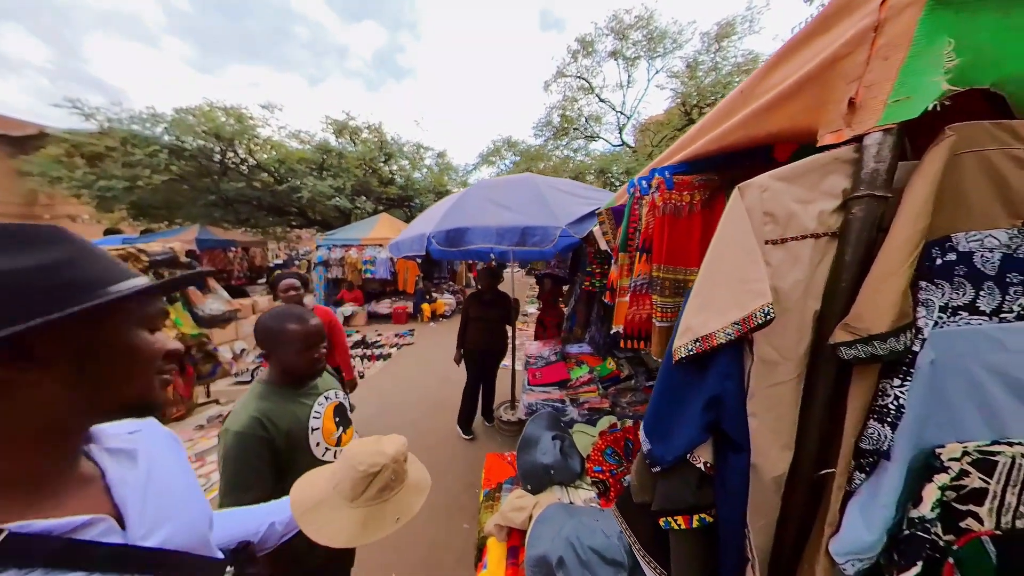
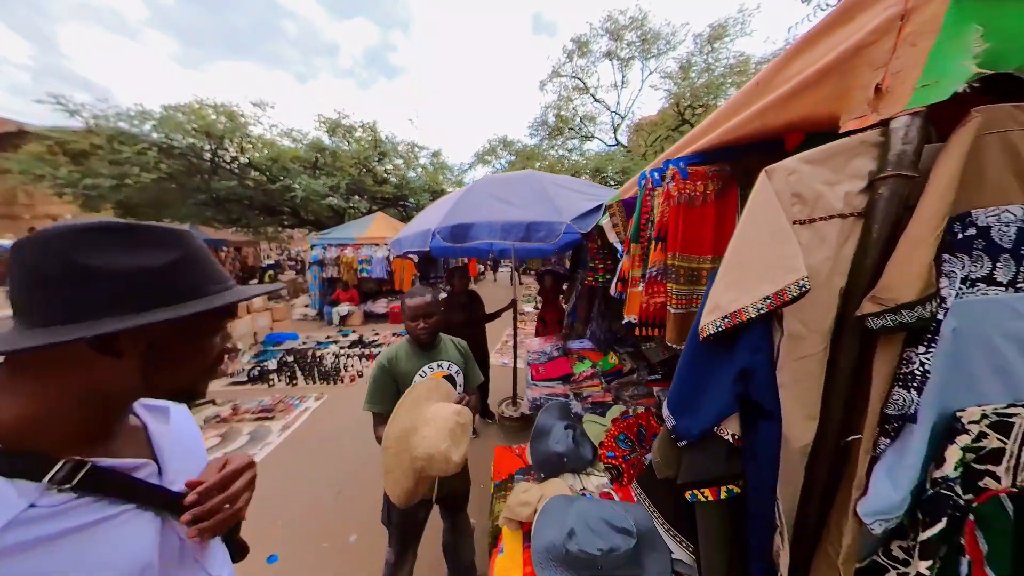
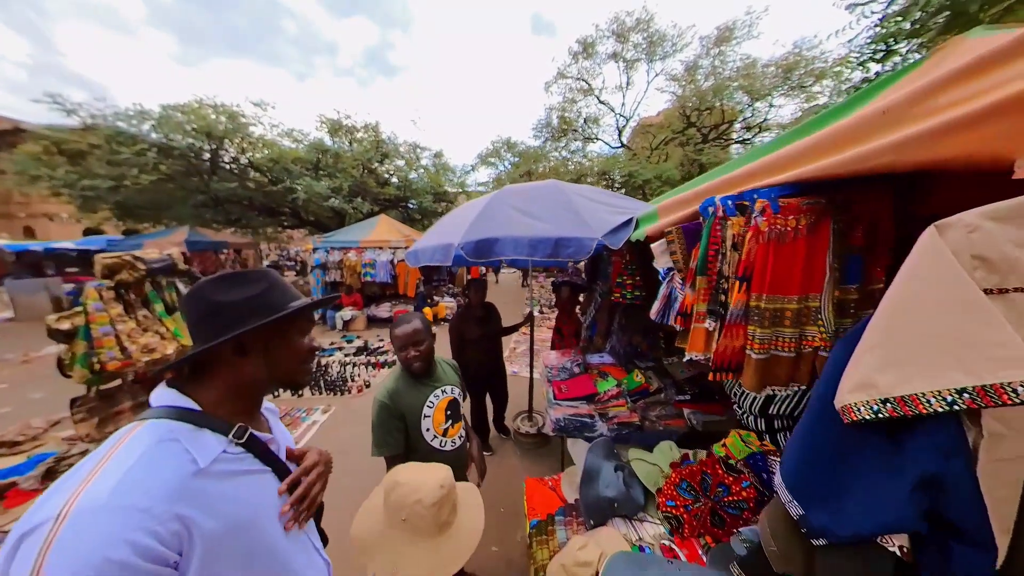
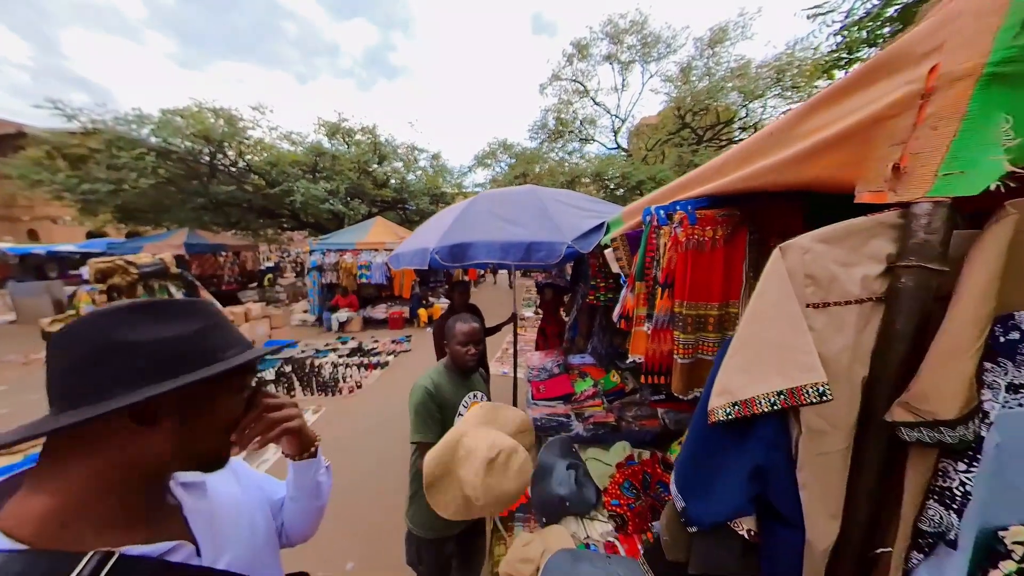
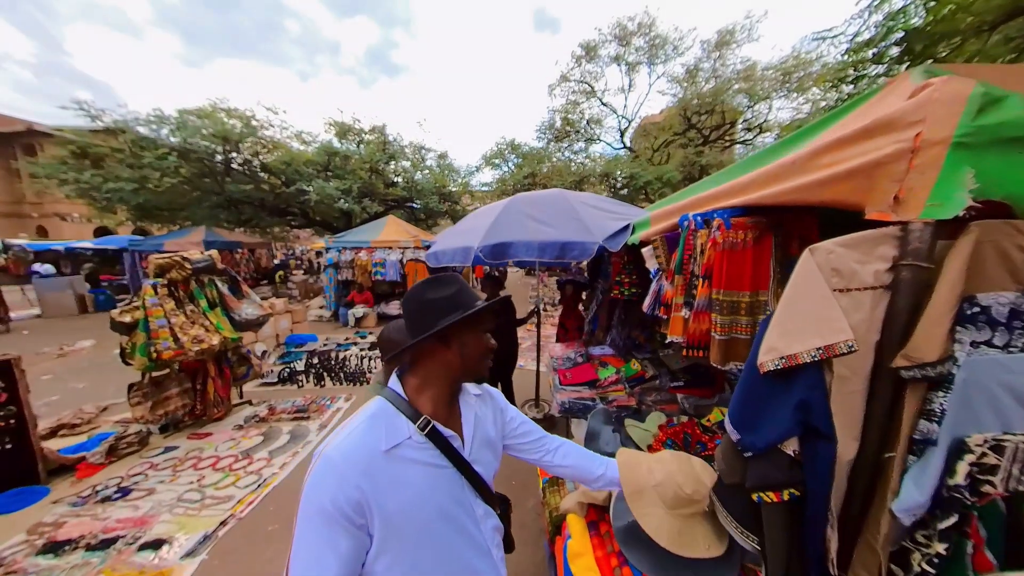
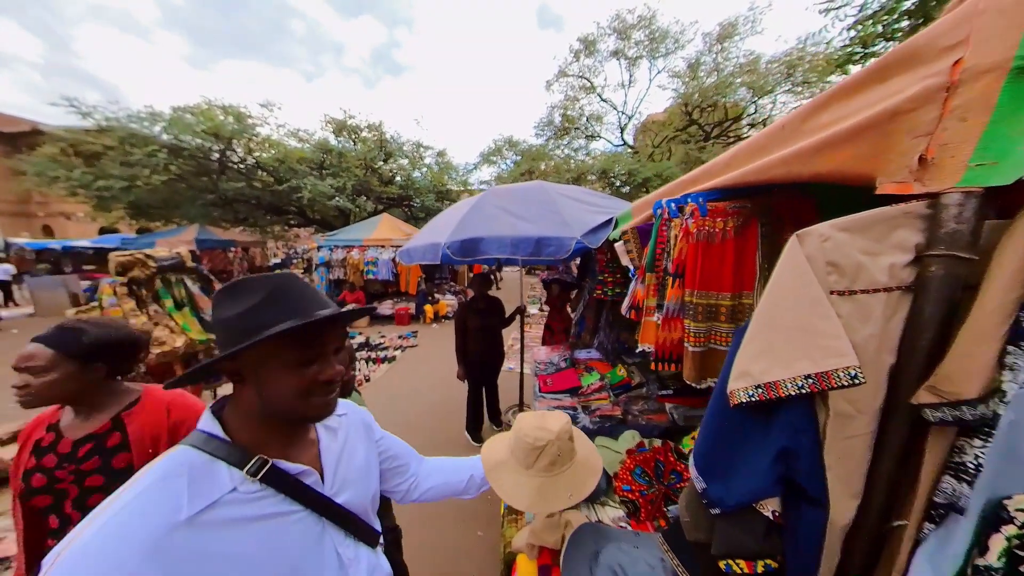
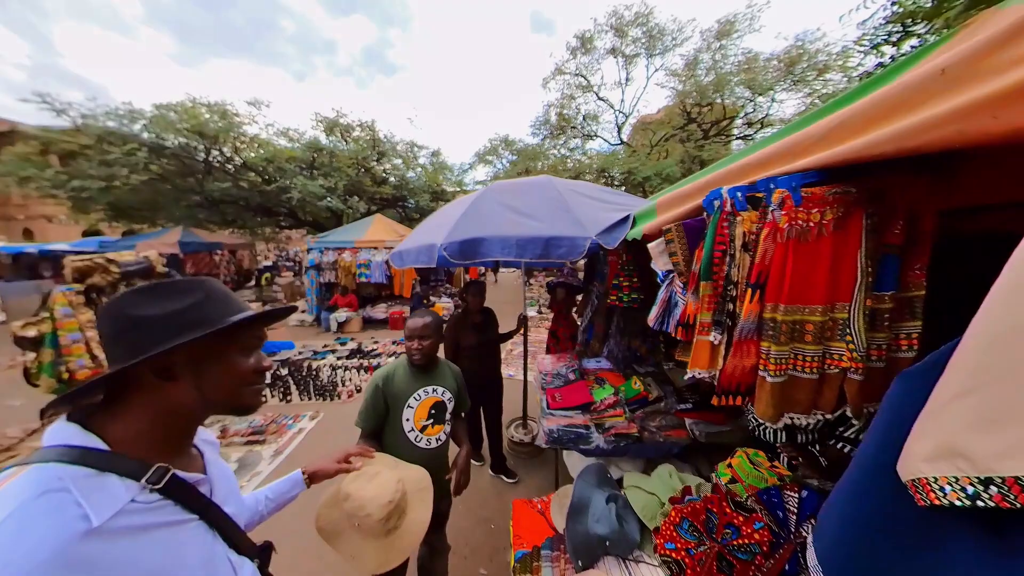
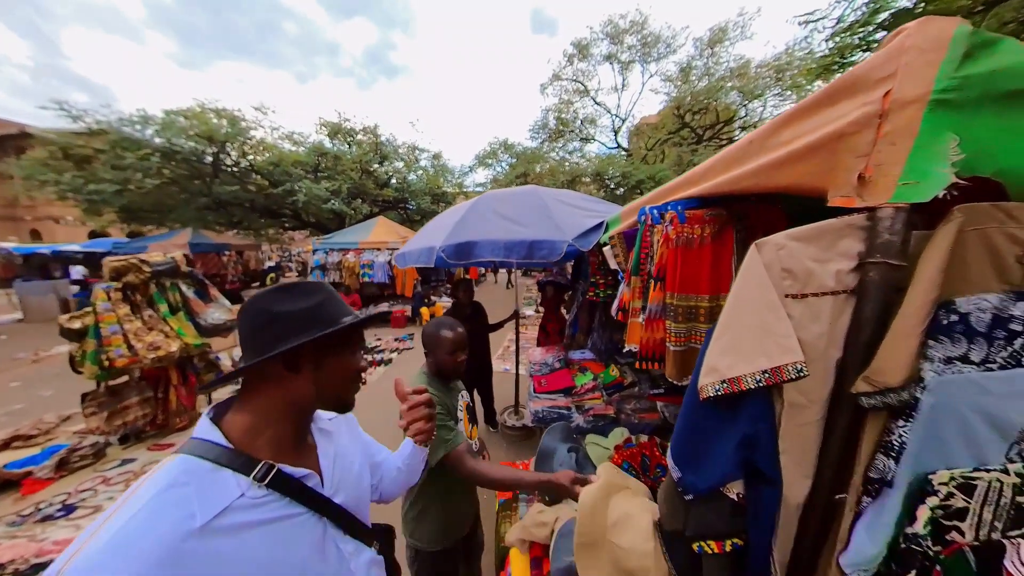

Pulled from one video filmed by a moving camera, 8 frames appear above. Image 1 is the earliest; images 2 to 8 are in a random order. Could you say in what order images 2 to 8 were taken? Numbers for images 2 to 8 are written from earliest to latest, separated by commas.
6, 5, 8, 4, 2, 3, 7
